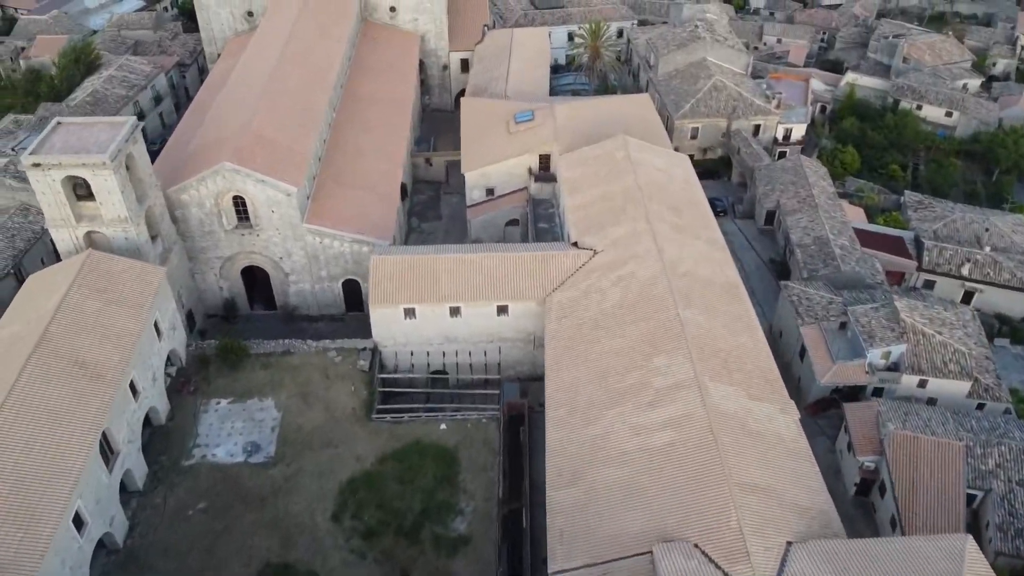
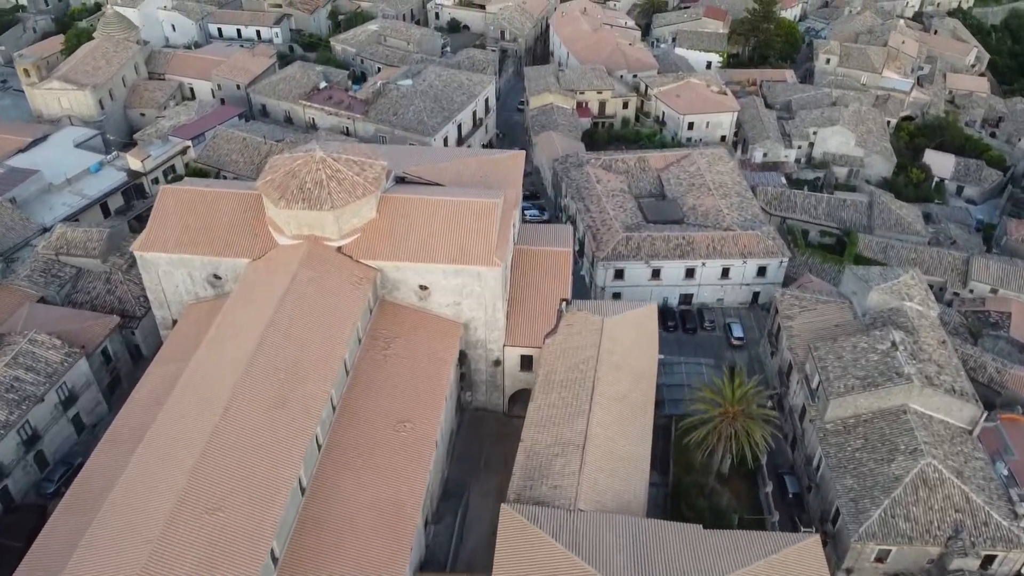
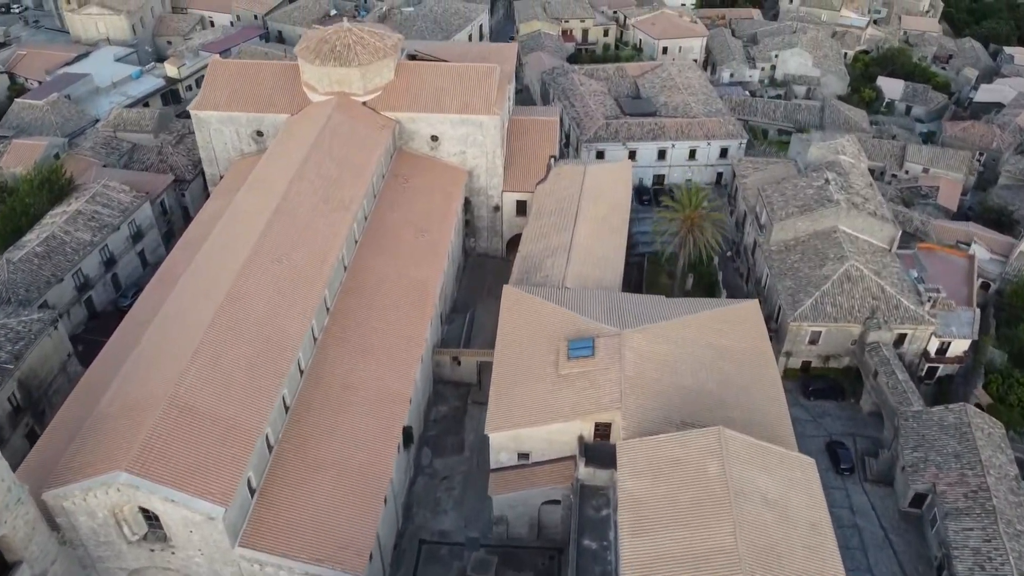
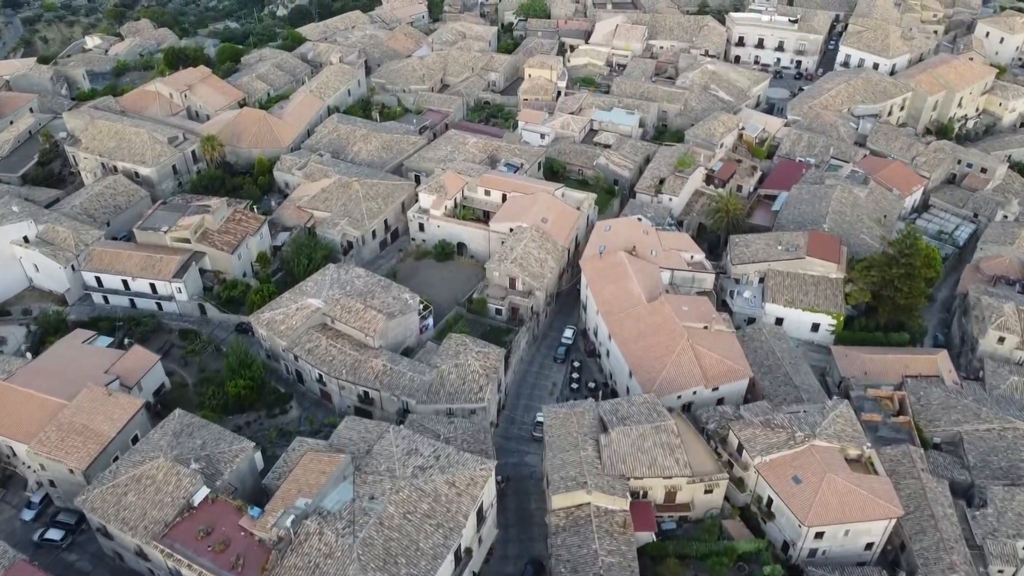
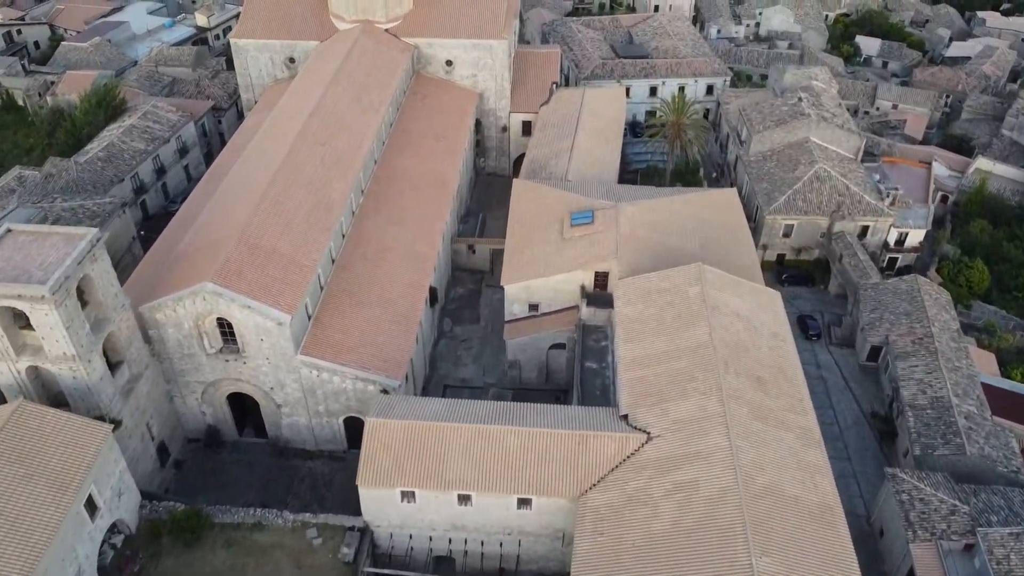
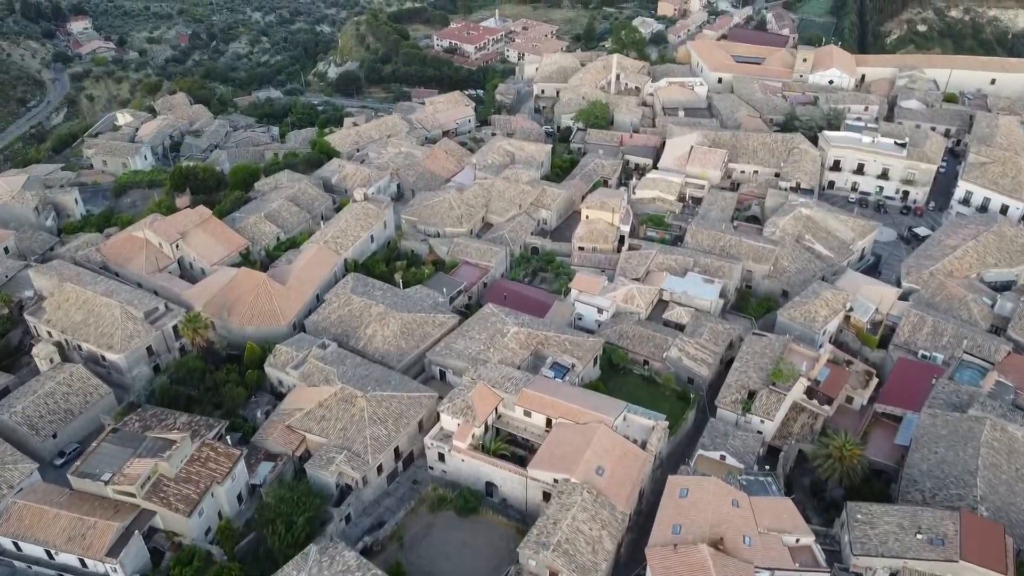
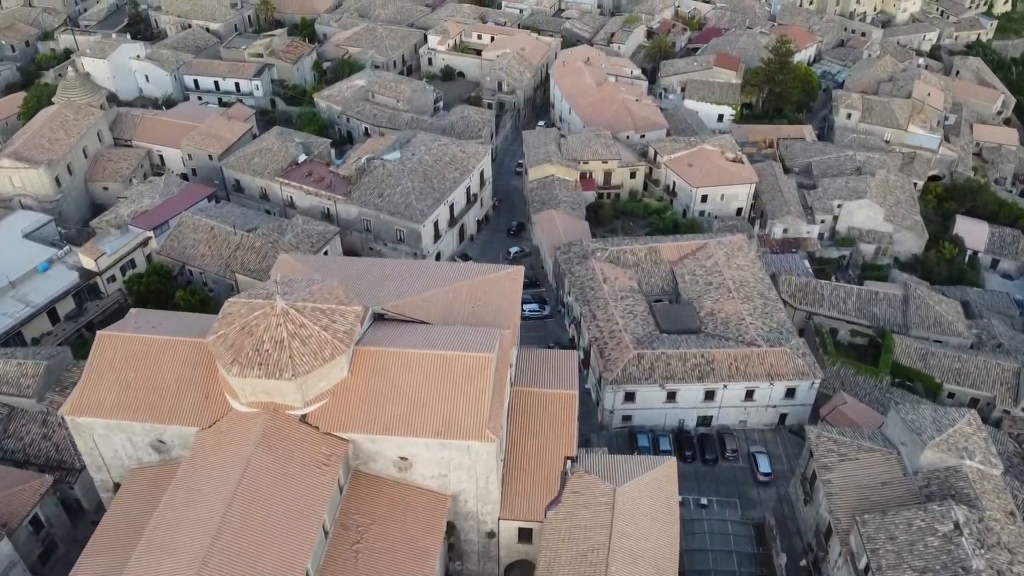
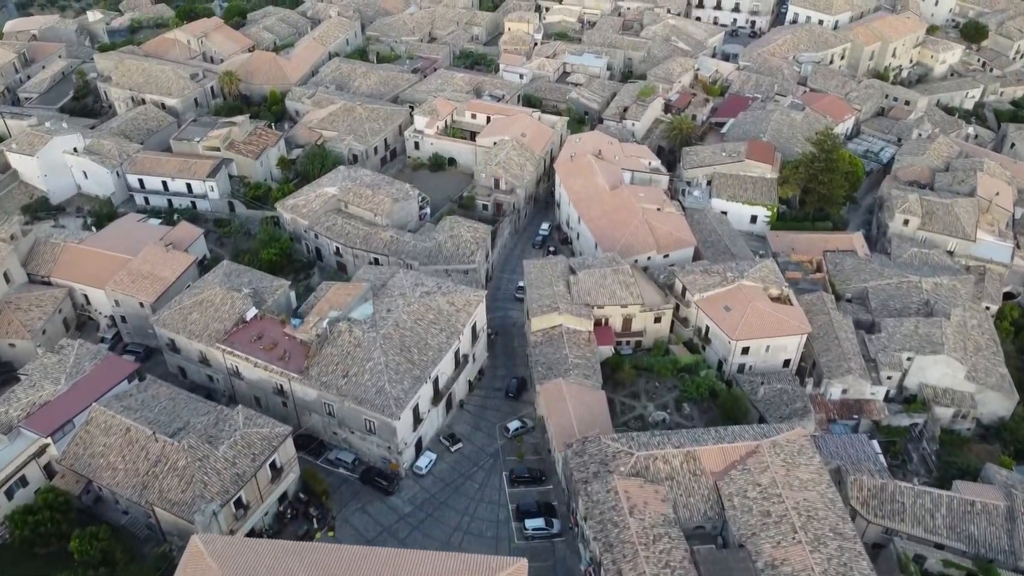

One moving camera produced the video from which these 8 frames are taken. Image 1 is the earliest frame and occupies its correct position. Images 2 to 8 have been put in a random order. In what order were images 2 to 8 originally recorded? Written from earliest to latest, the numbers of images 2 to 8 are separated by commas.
5, 3, 2, 7, 8, 4, 6
